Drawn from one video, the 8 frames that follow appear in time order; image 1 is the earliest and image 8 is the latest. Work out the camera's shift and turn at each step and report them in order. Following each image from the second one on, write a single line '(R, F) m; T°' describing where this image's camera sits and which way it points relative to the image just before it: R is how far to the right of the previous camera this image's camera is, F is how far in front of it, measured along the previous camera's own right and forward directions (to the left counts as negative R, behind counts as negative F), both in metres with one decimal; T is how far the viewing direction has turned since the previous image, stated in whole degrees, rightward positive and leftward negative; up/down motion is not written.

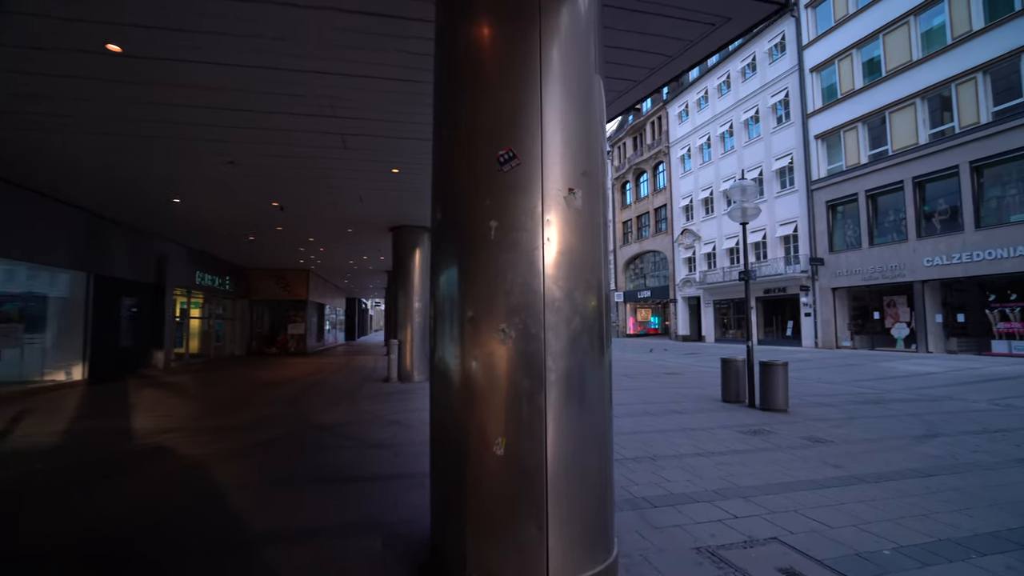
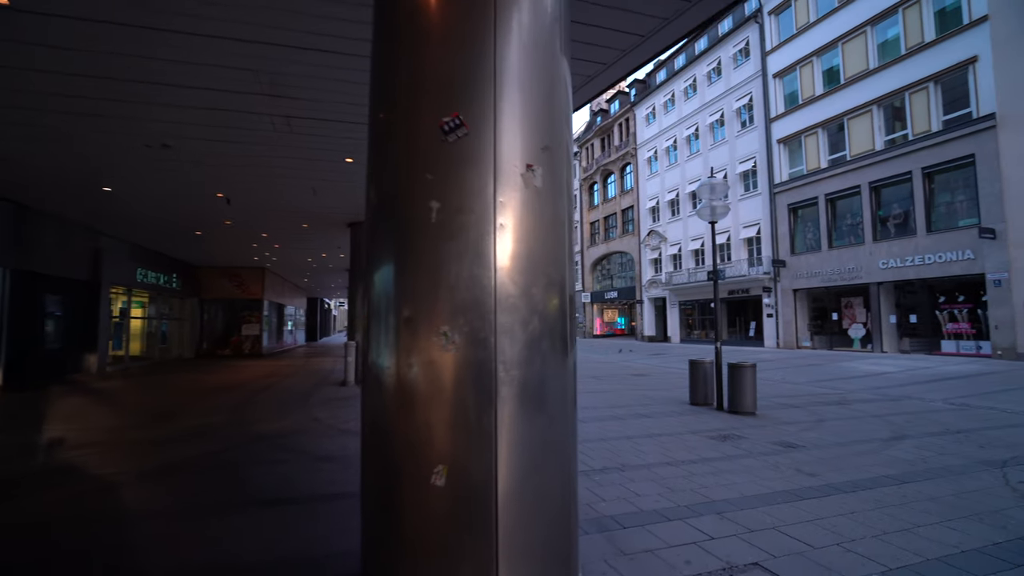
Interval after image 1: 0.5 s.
(+0.1, +0.4) m; +3°
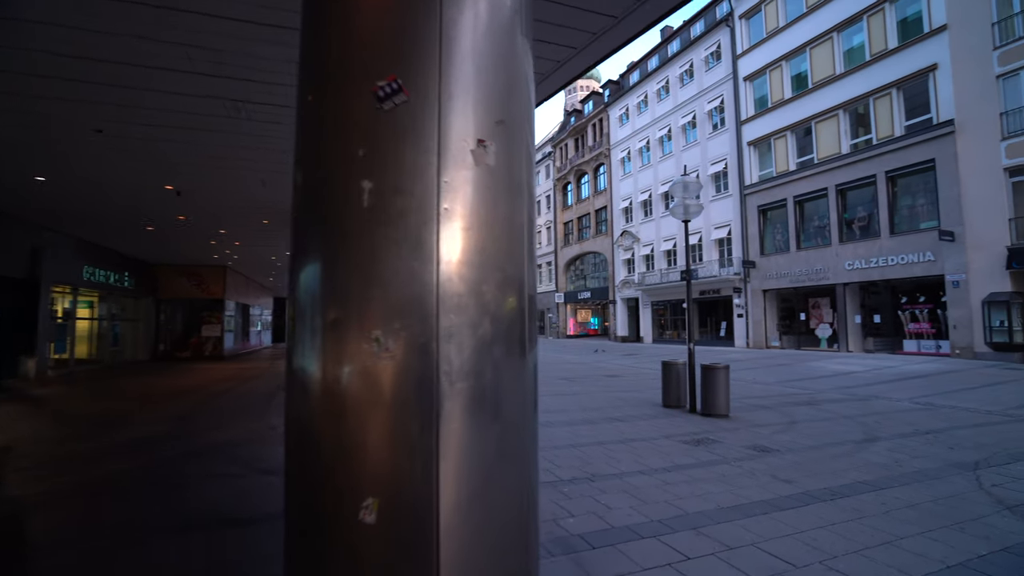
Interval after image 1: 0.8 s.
(+0.1, +0.3) m; +3°
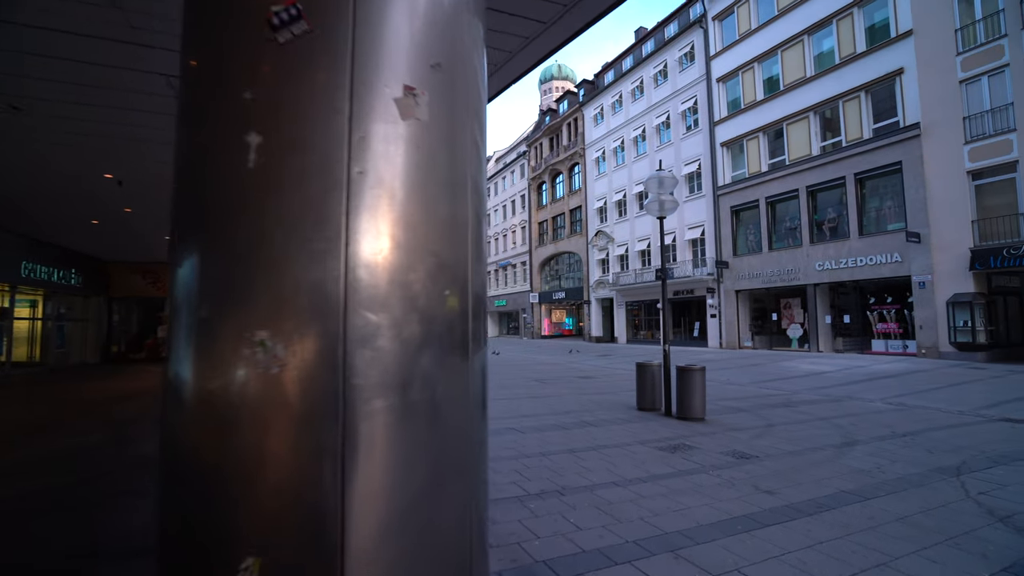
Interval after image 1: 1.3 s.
(+0.1, +0.4) m; +3°
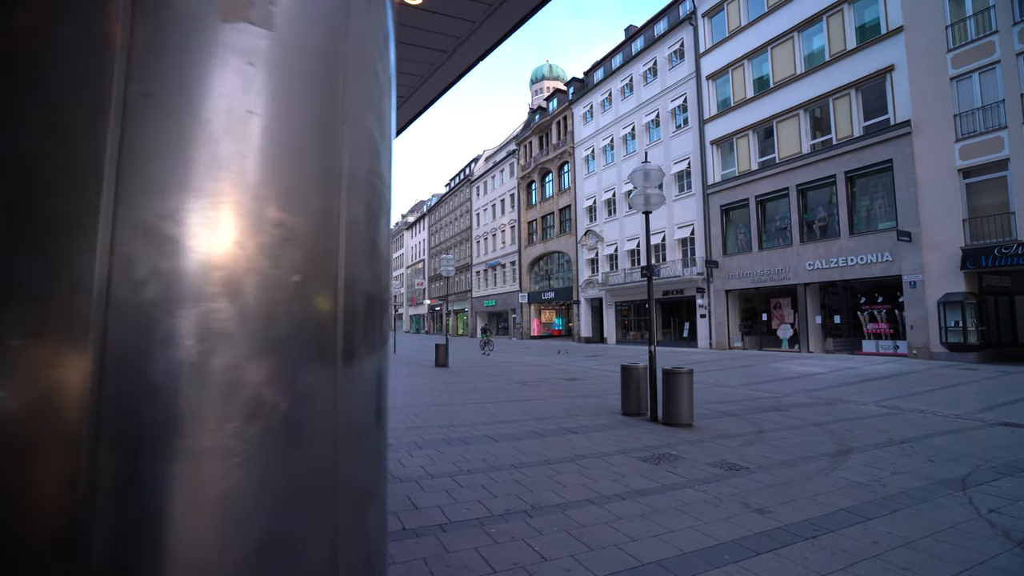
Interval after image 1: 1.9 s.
(+0.2, +0.5) m; +1°
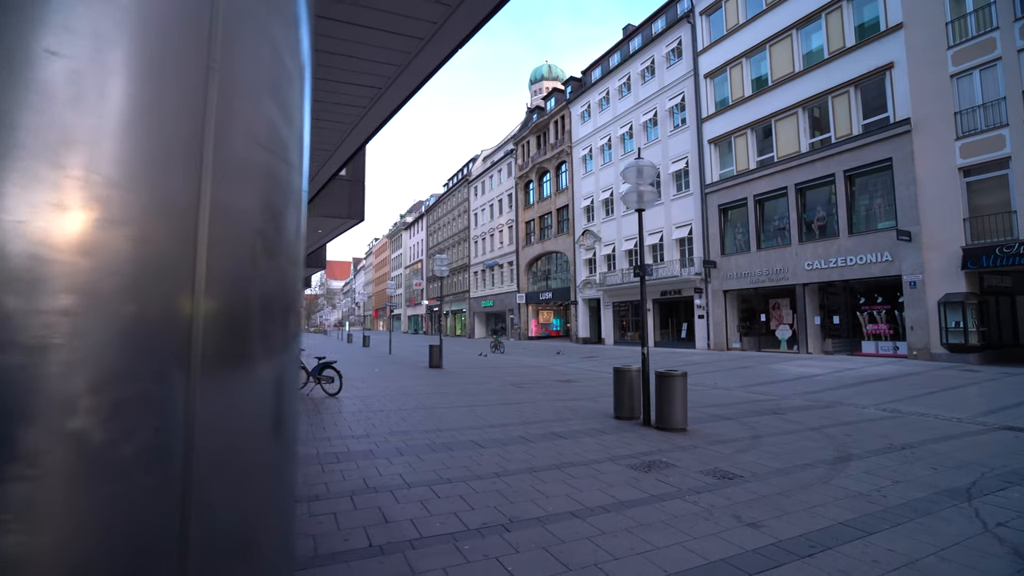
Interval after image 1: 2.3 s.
(+0.2, +0.3) m; 0°
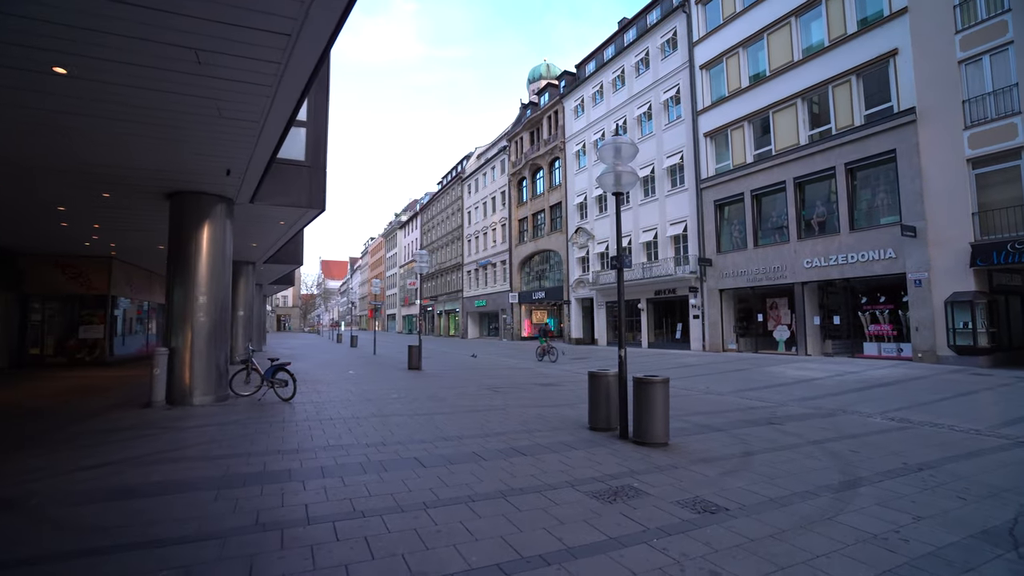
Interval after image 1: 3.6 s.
(+0.5, +1.0) m; 0°
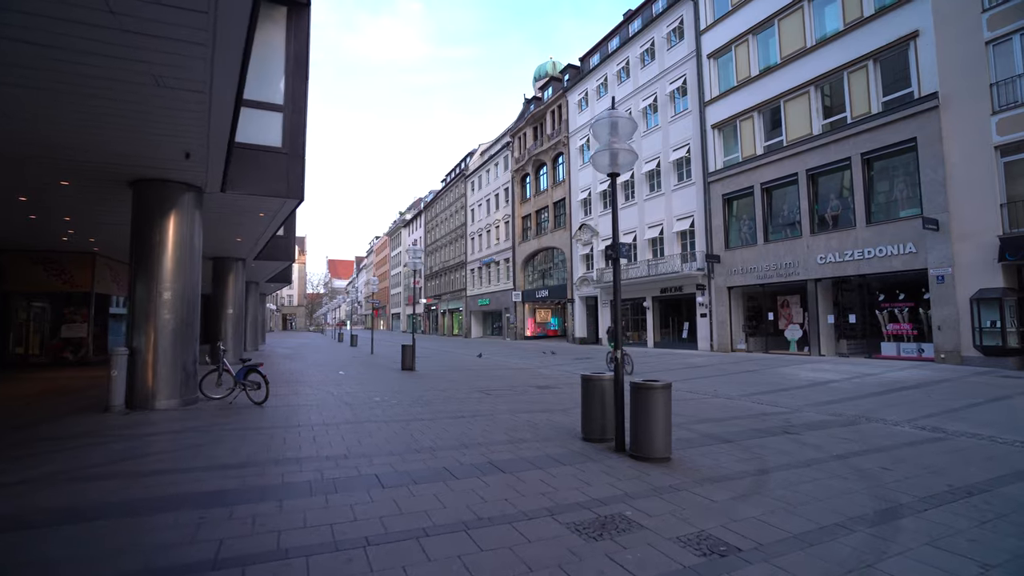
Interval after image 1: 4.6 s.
(+0.3, +0.8) m; -1°
